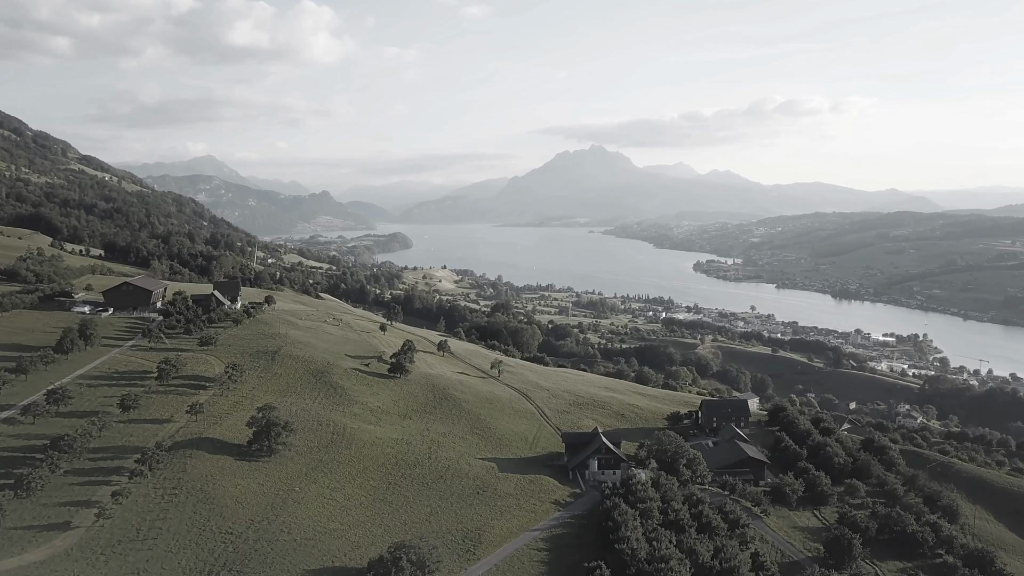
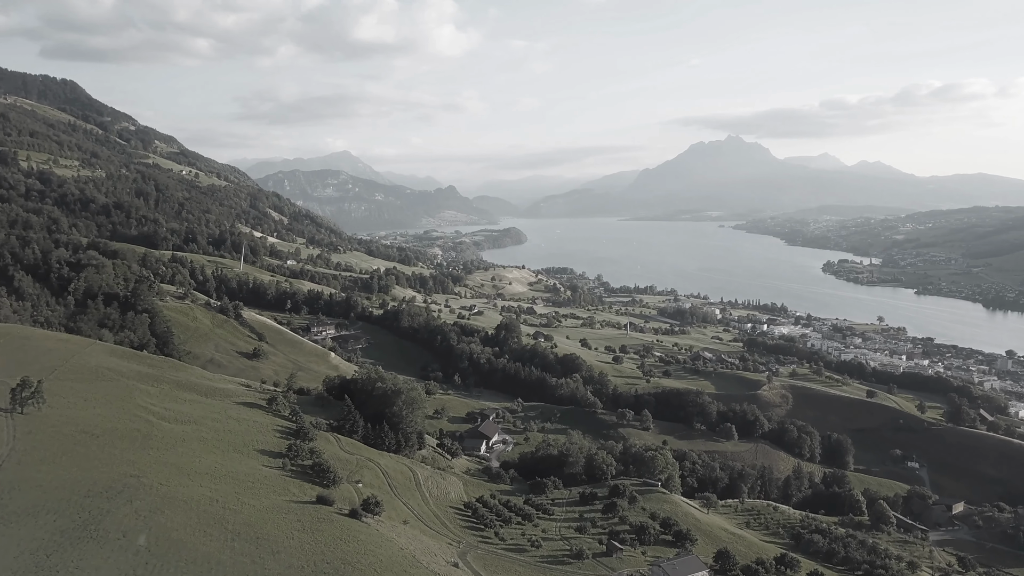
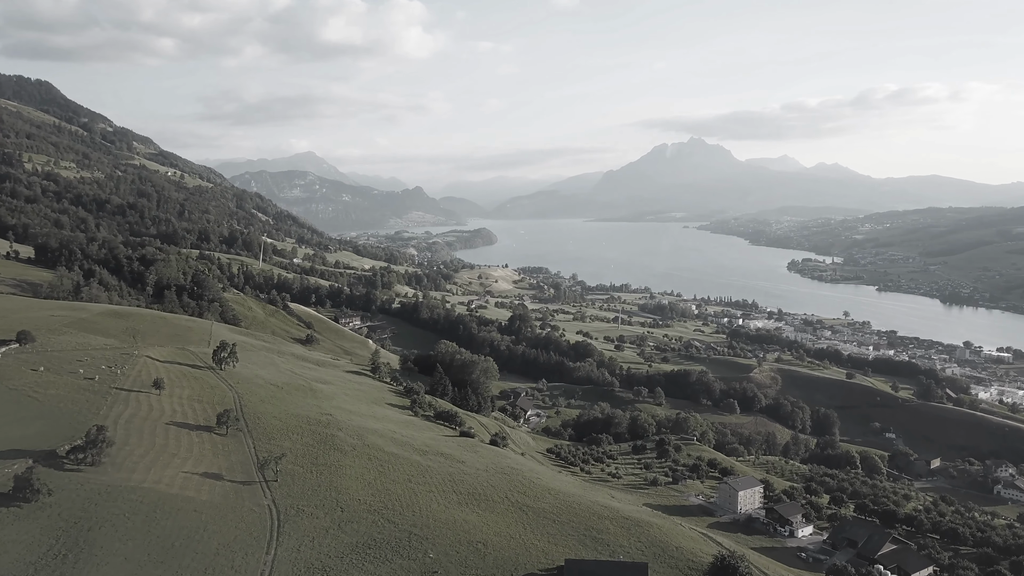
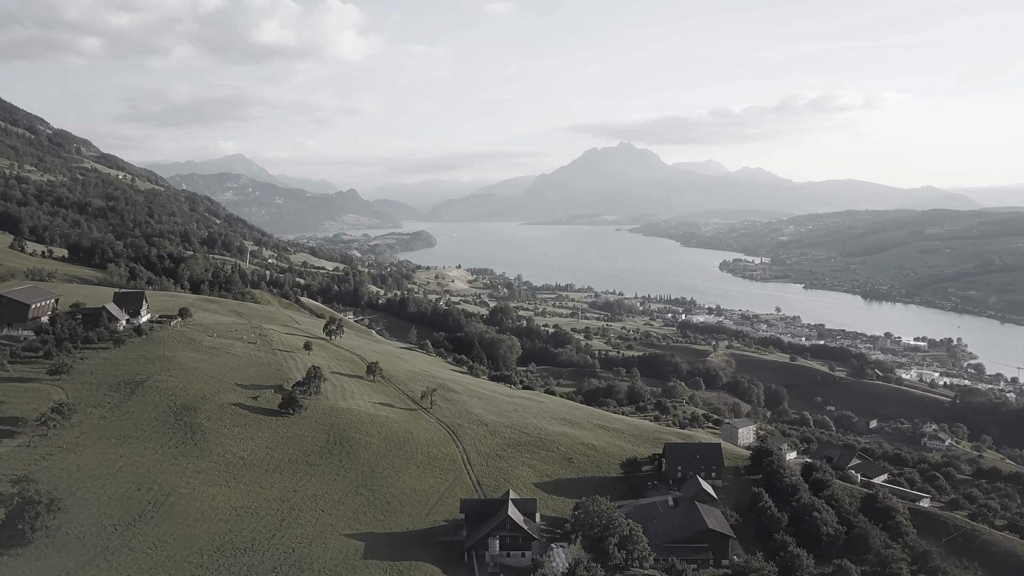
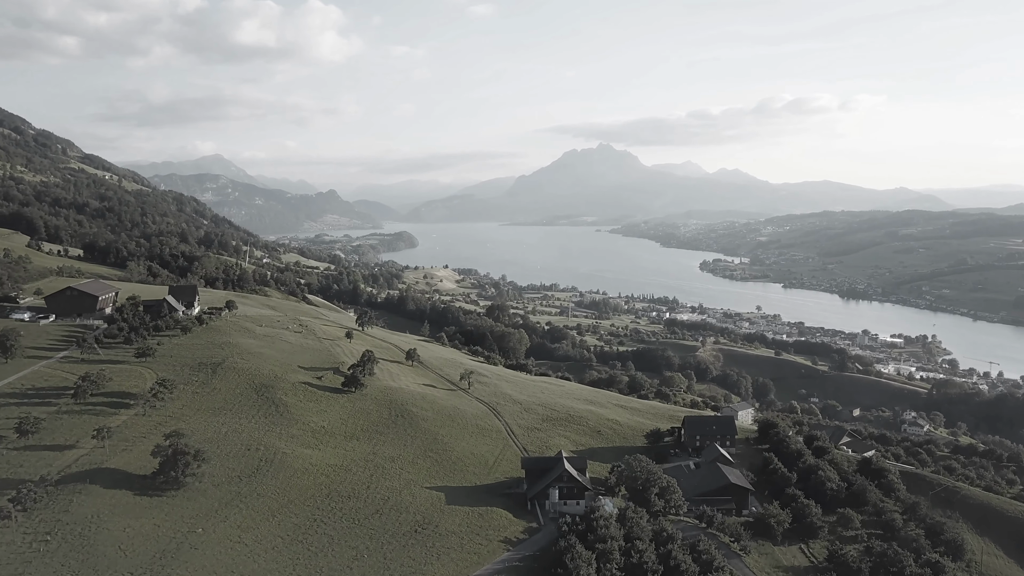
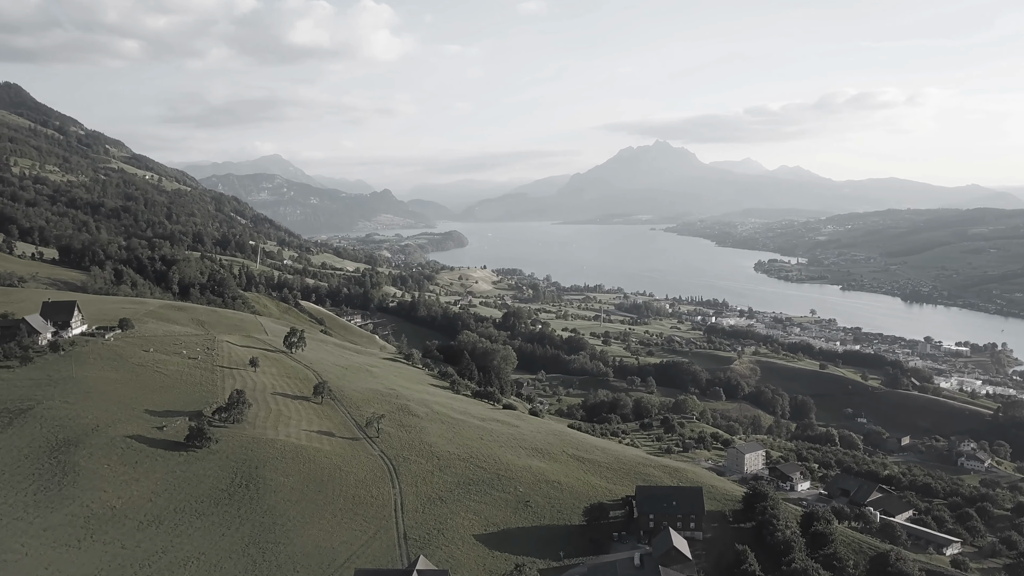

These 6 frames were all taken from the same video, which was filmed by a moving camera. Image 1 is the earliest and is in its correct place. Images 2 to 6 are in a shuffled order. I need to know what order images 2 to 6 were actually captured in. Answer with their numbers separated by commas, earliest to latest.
5, 4, 6, 3, 2
